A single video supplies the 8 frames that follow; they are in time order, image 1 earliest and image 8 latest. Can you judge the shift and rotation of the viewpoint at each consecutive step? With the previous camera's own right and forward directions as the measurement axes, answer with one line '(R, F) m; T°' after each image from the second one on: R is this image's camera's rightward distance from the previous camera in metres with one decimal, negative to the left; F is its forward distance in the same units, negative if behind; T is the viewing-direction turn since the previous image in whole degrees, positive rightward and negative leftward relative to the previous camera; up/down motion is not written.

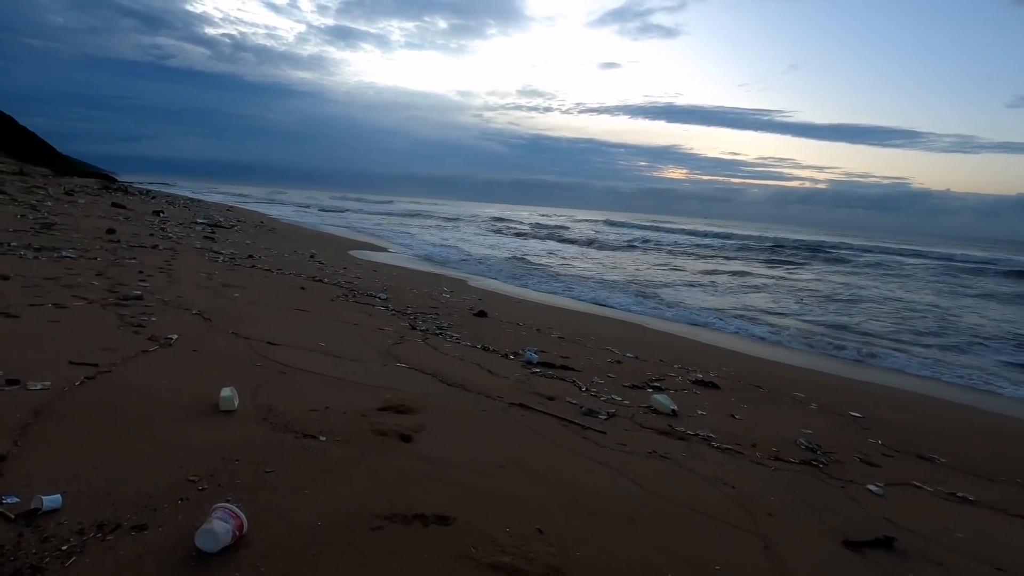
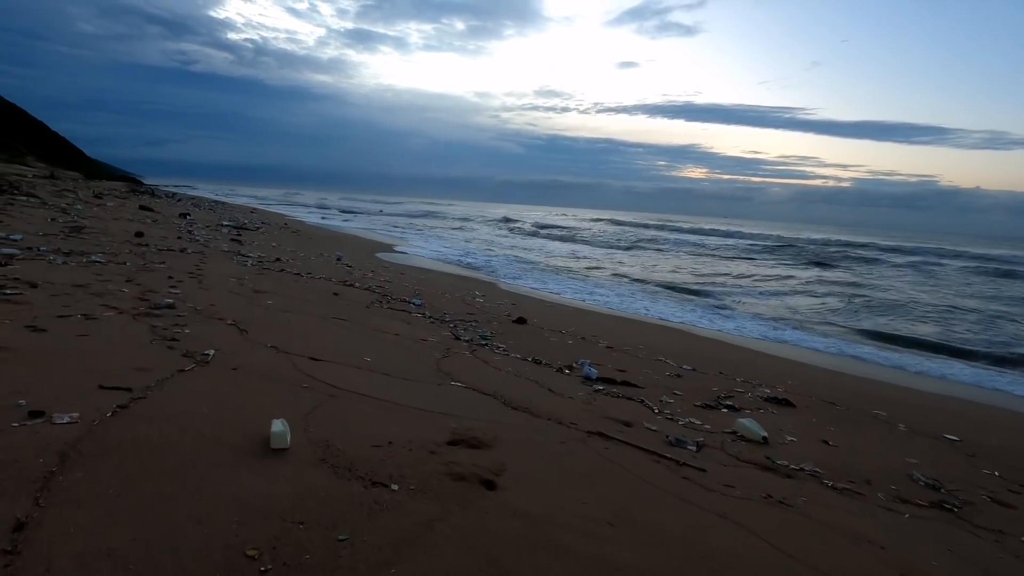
(-0.4, +0.4) m; -2°
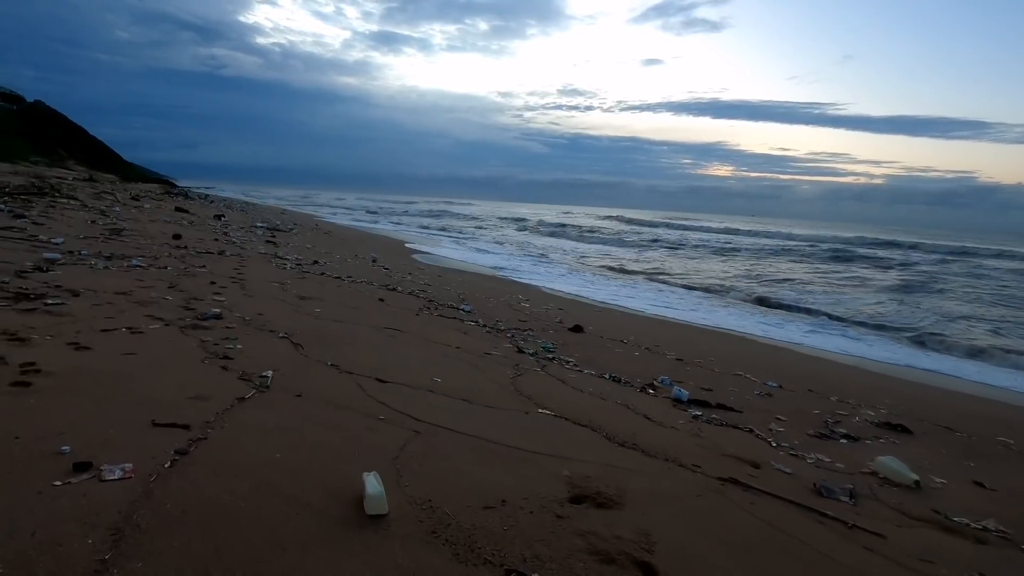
(-0.5, +0.5) m; -2°
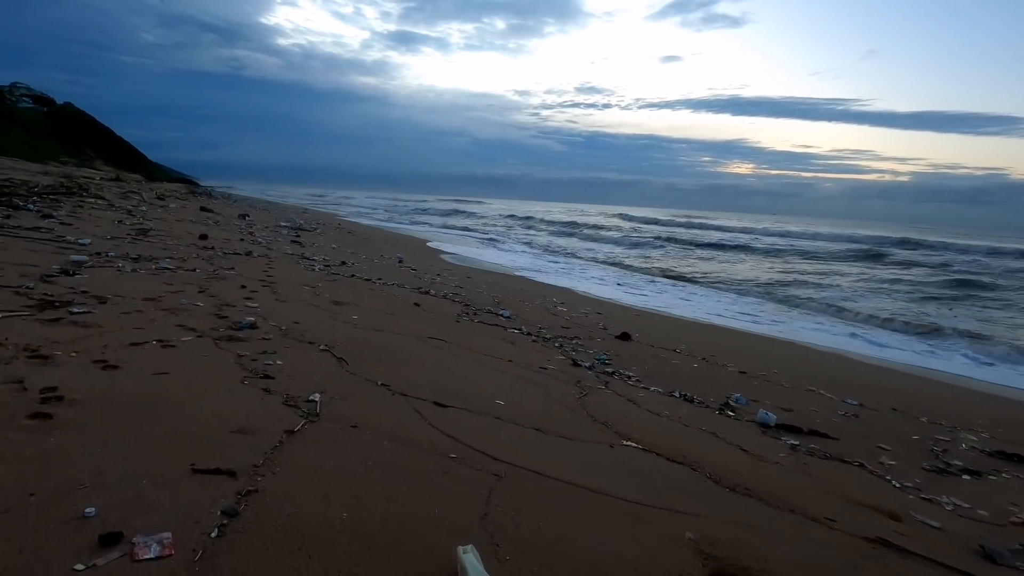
(-0.3, +0.4) m; -2°
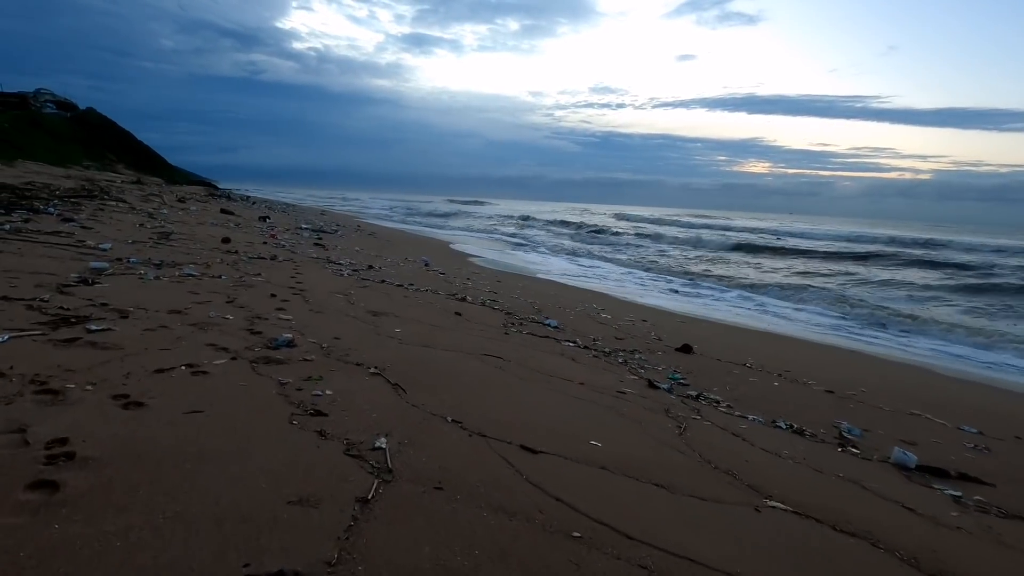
(-0.4, +0.6) m; -1°
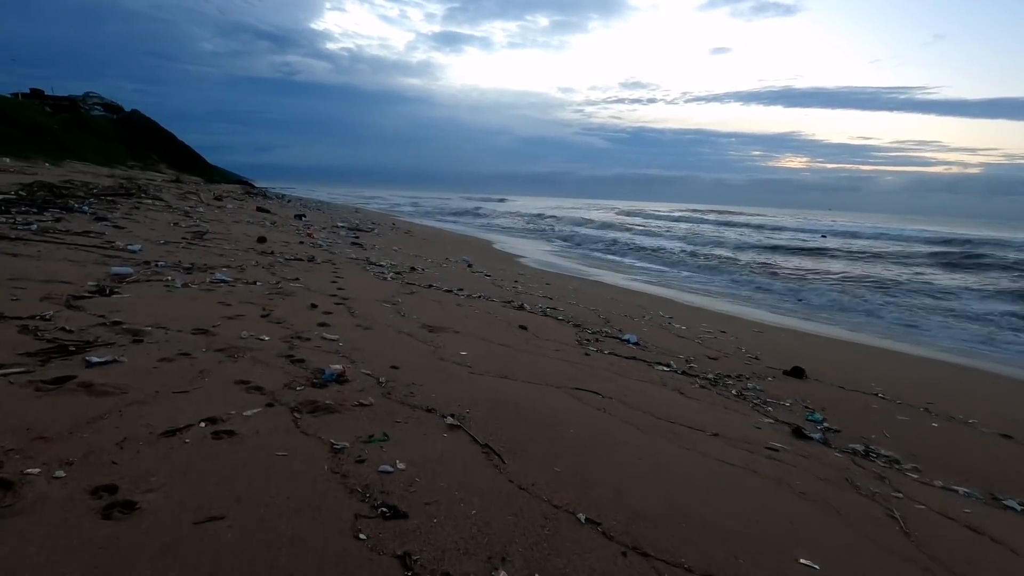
(-0.5, +0.9) m; -3°
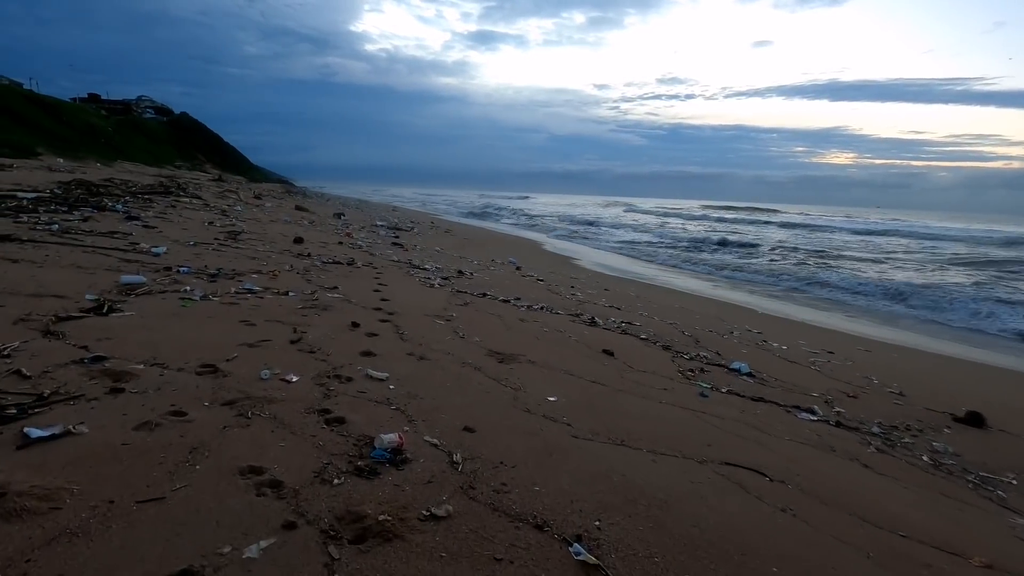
(-0.4, +1.1) m; -4°
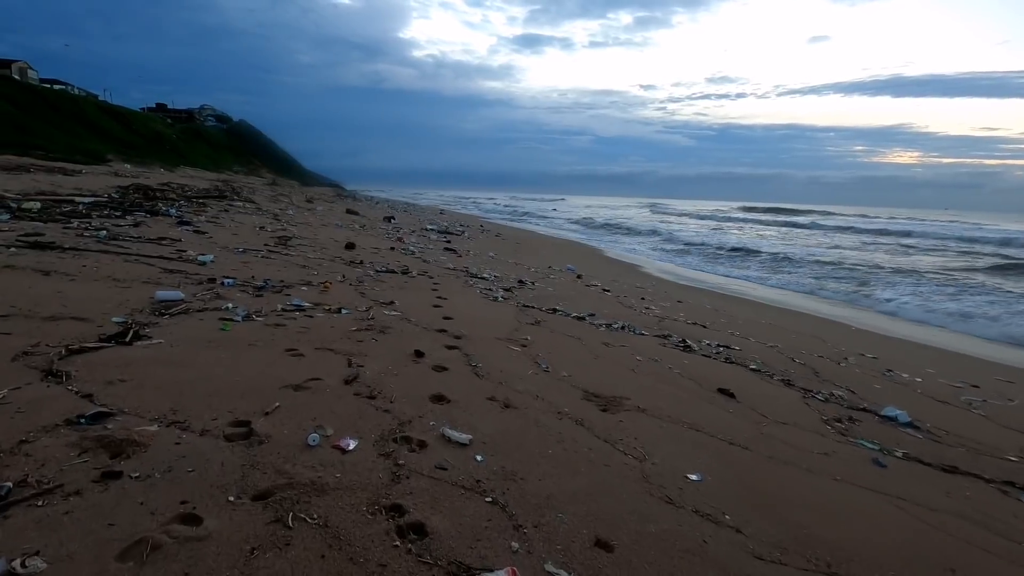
(-0.4, +0.8) m; -5°
